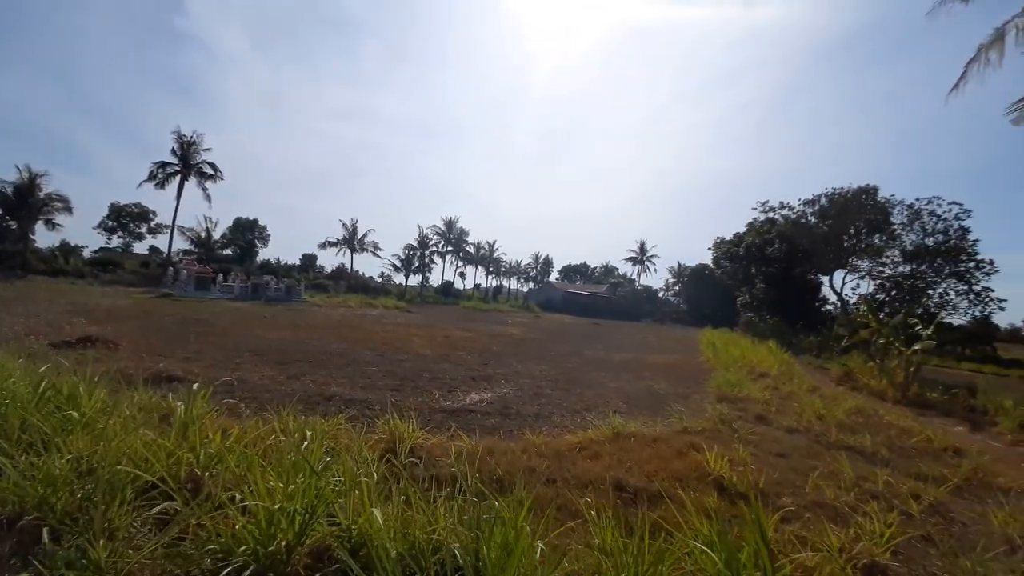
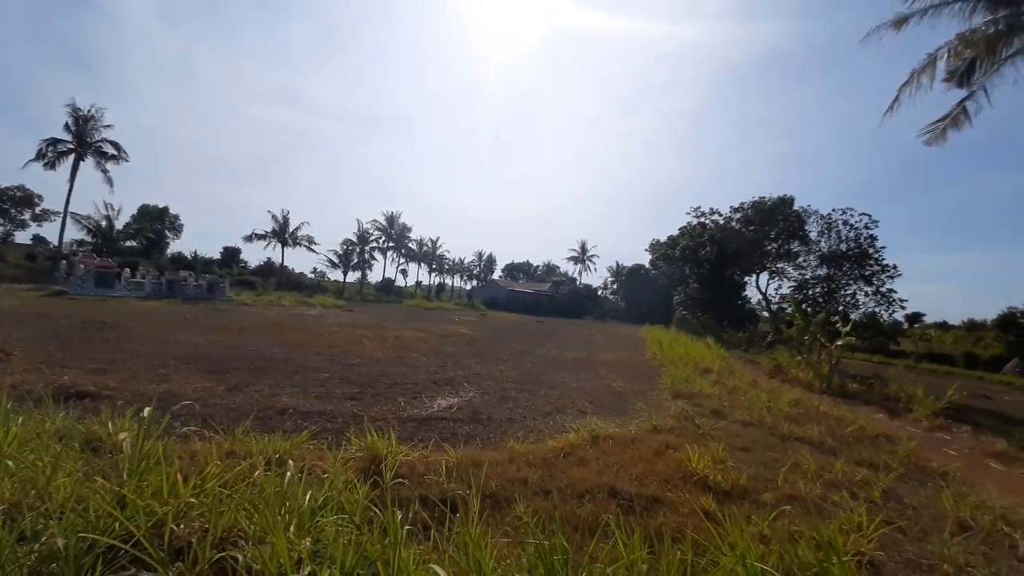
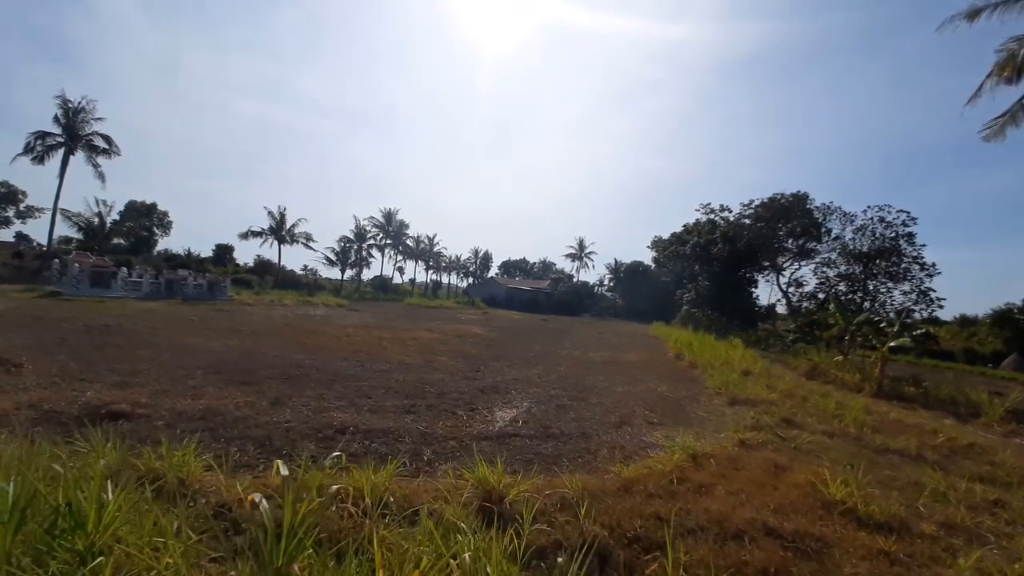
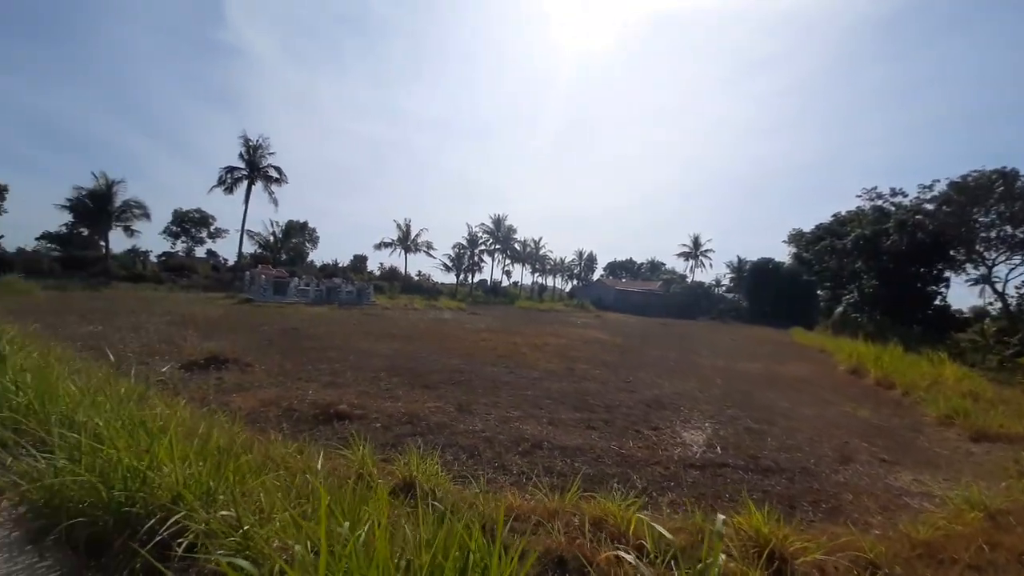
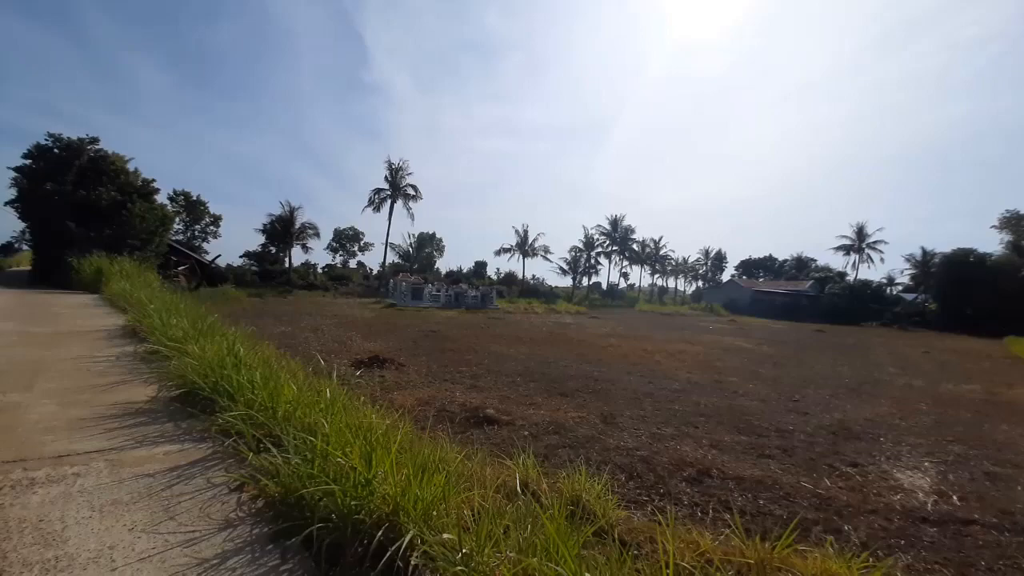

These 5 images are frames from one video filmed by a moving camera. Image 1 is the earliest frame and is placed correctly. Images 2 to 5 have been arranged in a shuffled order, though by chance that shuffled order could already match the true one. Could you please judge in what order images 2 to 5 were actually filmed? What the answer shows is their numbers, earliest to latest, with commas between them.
2, 3, 4, 5
